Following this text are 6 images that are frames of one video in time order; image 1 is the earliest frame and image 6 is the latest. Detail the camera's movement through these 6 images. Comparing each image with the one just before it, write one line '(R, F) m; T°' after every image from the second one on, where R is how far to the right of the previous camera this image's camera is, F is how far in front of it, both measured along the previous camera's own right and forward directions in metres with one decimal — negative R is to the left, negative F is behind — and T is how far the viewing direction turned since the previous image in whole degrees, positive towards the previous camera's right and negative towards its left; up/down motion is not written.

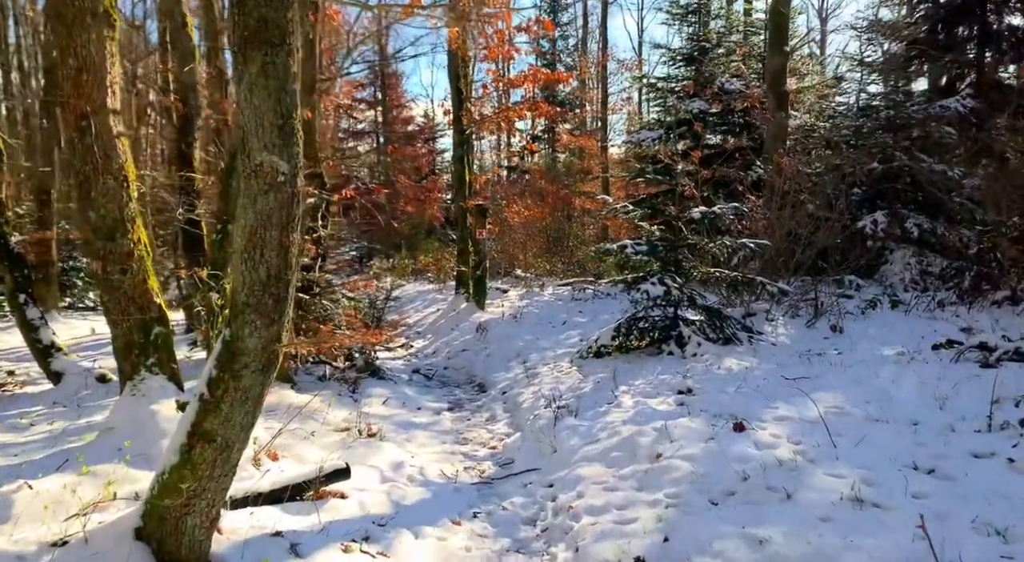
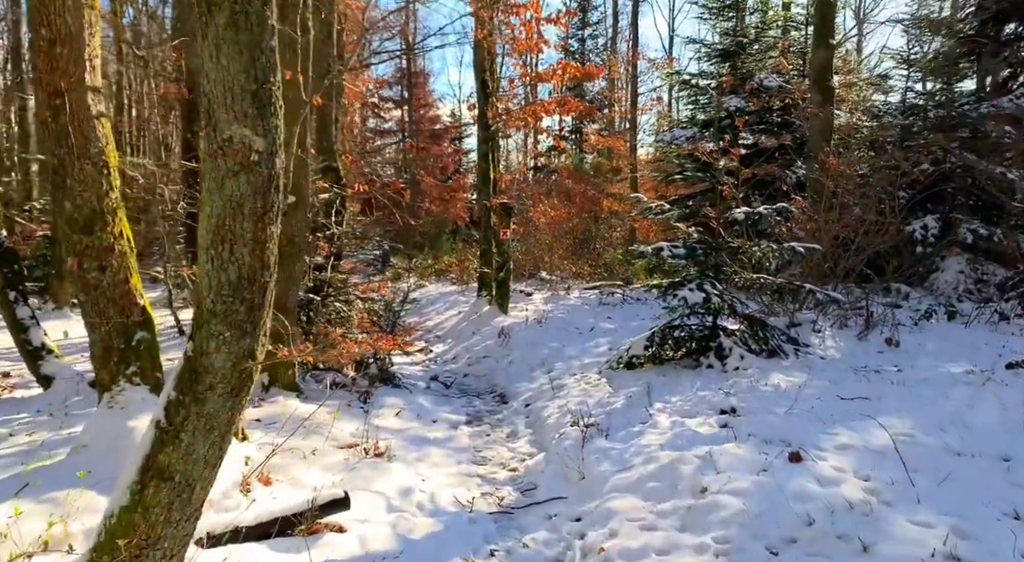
(0.0, +0.7) m; -2°
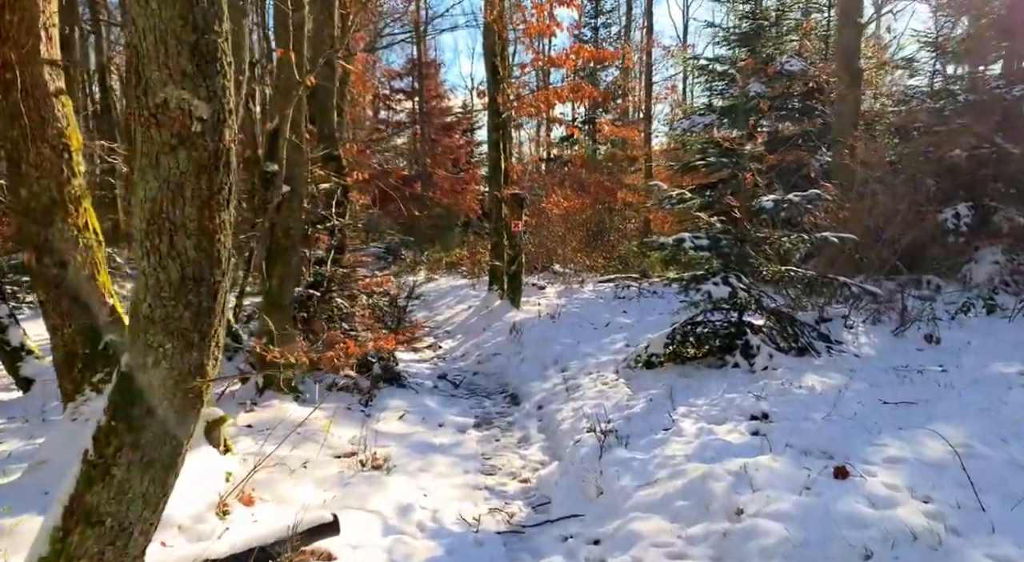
(0.0, +0.5) m; -1°
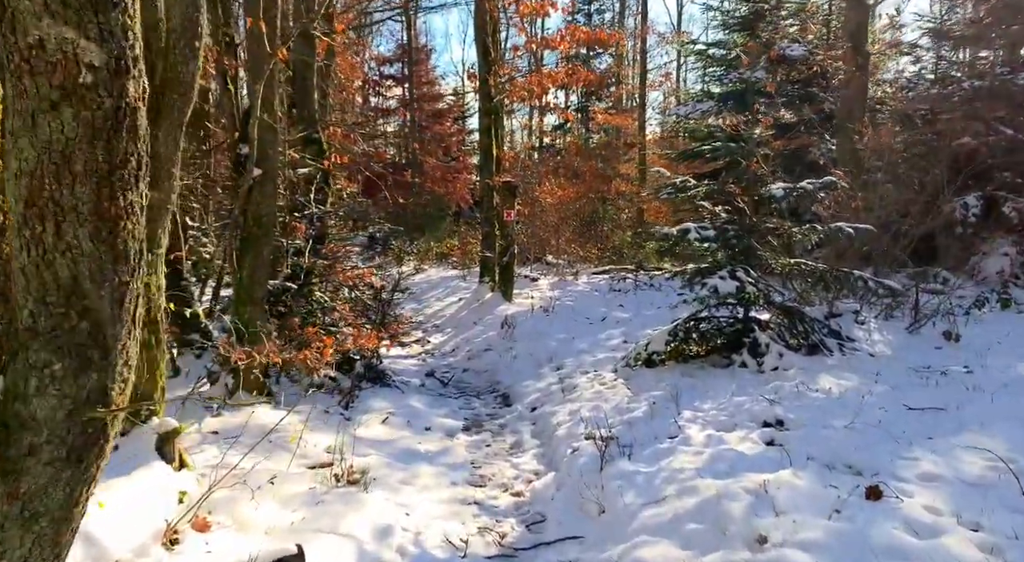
(0.0, +0.5) m; +1°
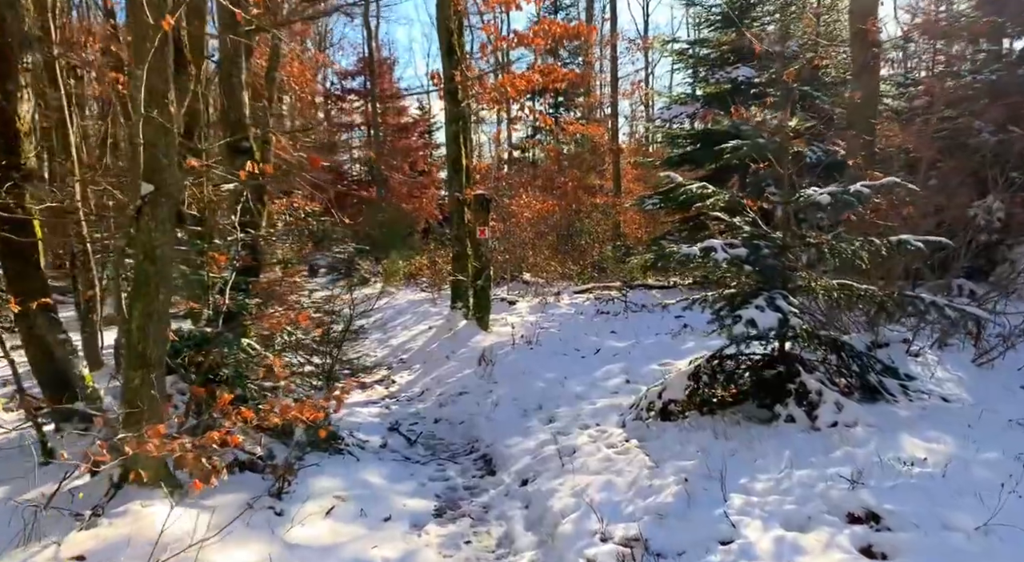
(-0.1, +1.6) m; +2°
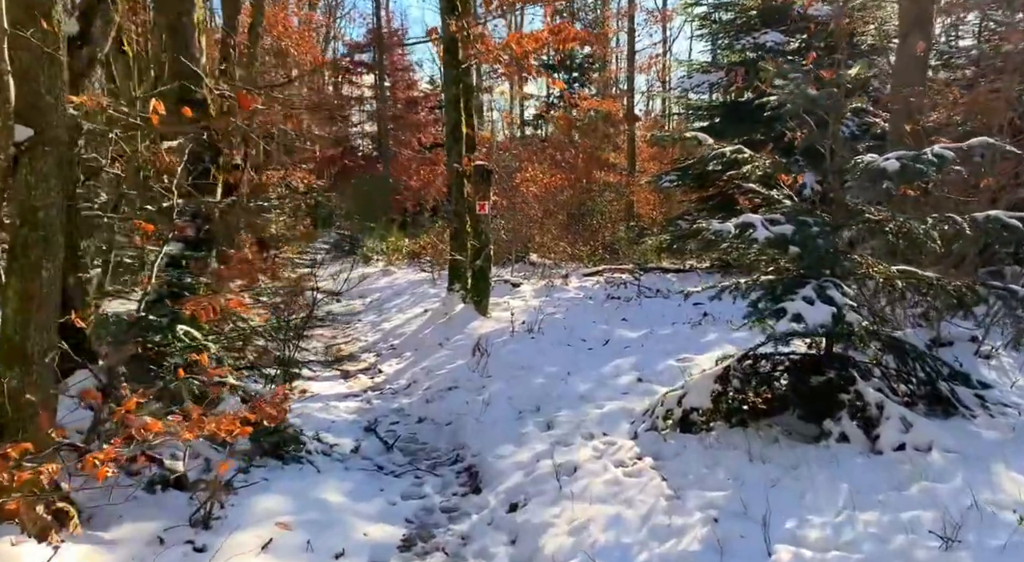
(+0.1, +1.1) m; -1°
